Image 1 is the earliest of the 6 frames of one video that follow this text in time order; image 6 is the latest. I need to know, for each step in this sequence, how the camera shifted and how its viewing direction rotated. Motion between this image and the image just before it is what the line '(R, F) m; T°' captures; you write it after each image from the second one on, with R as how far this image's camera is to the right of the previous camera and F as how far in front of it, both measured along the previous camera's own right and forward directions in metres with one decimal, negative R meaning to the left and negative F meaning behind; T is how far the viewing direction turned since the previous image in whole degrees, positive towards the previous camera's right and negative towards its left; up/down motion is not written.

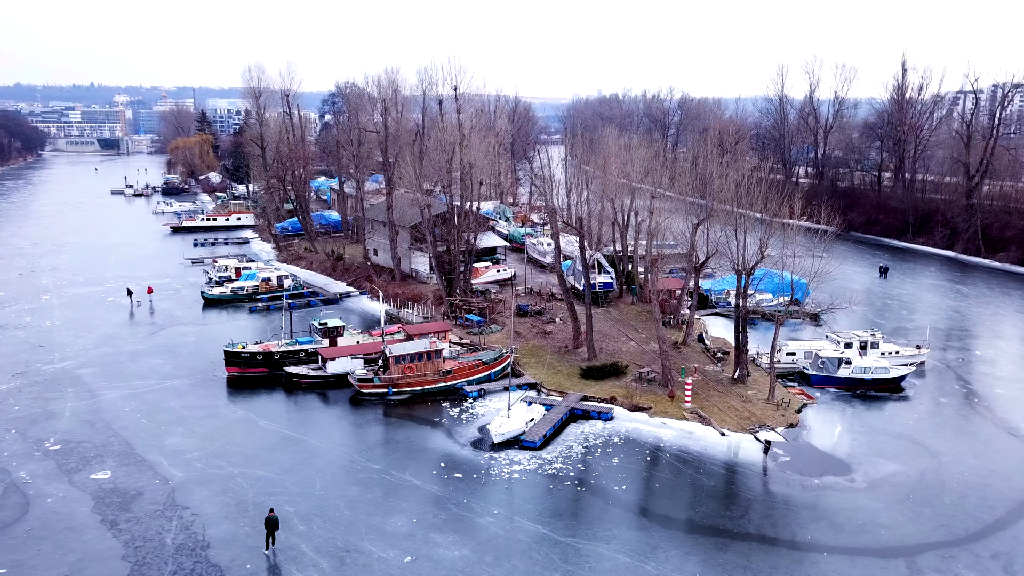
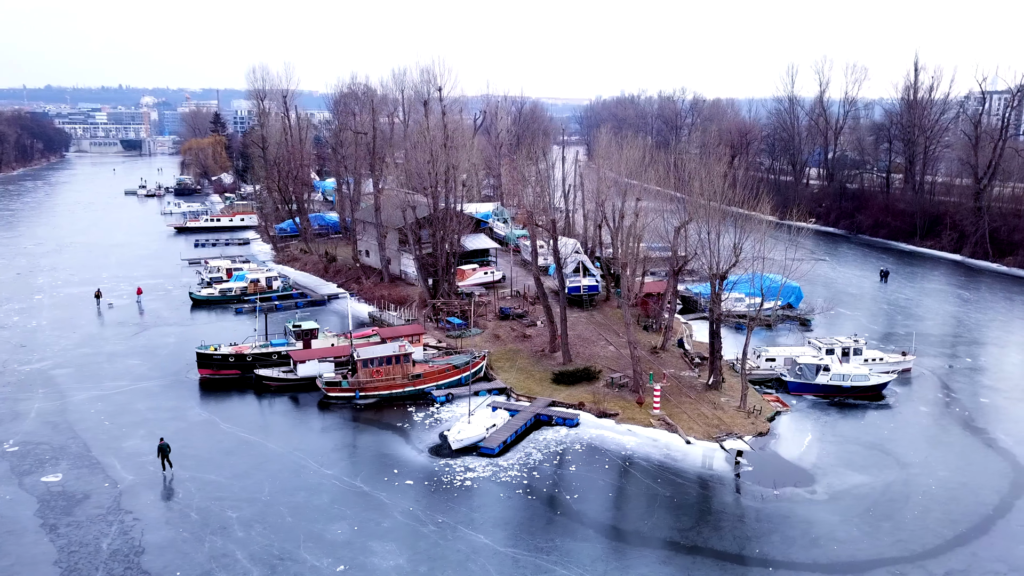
(+1.6, +0.3) m; -1°
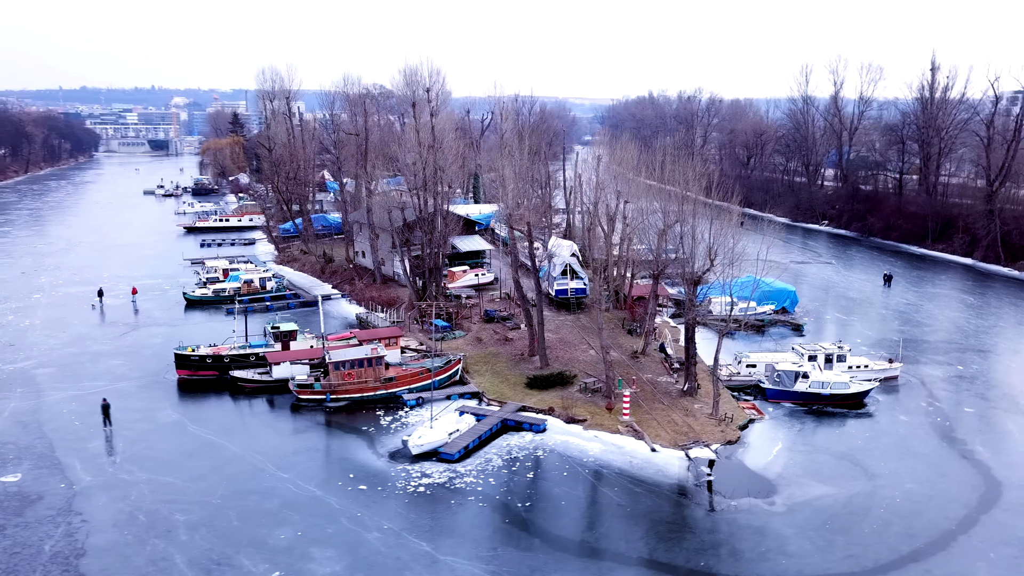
(+1.6, +0.2) m; -2°
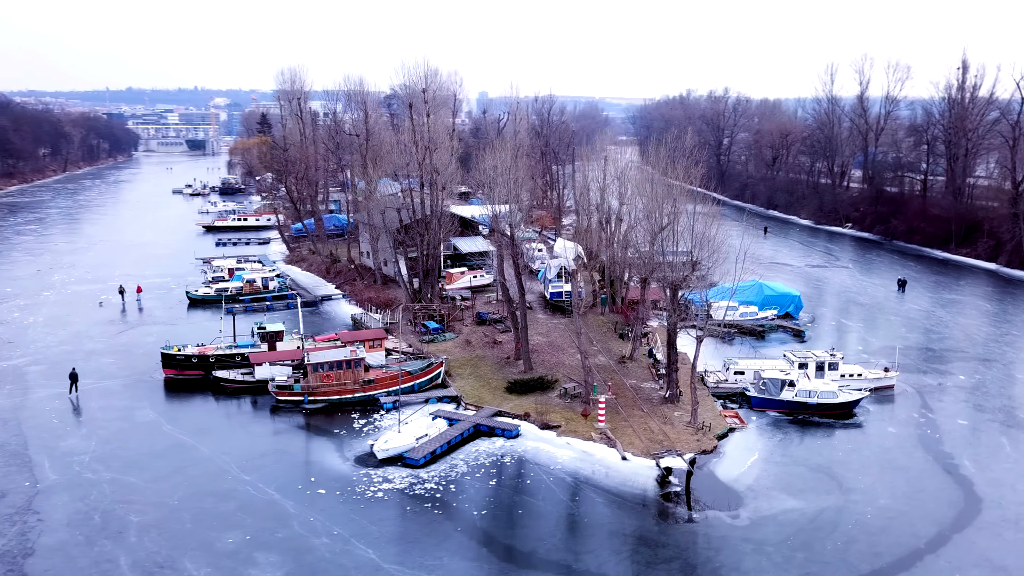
(+1.6, +0.3) m; -2°
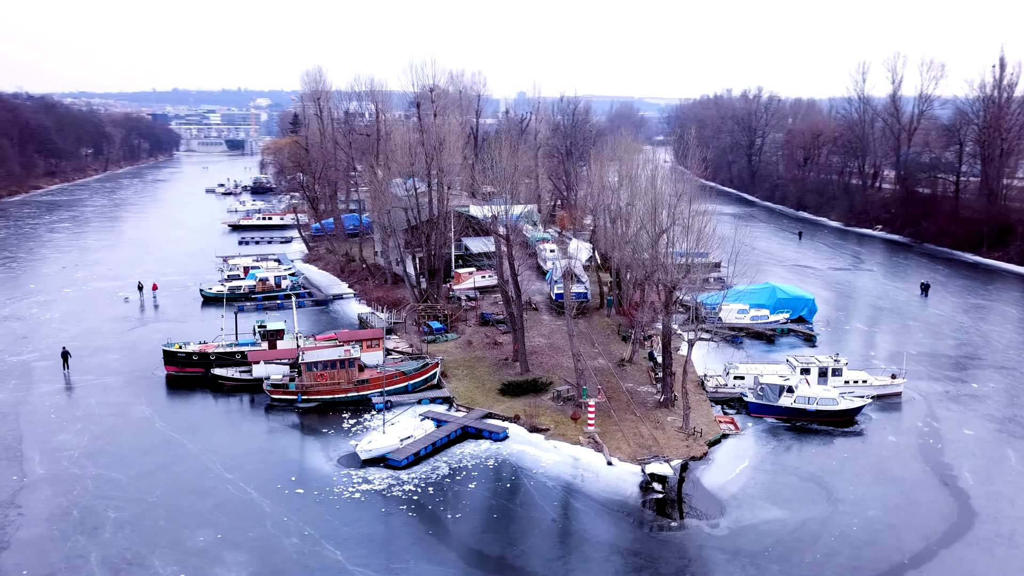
(+1.3, +0.2) m; -3°
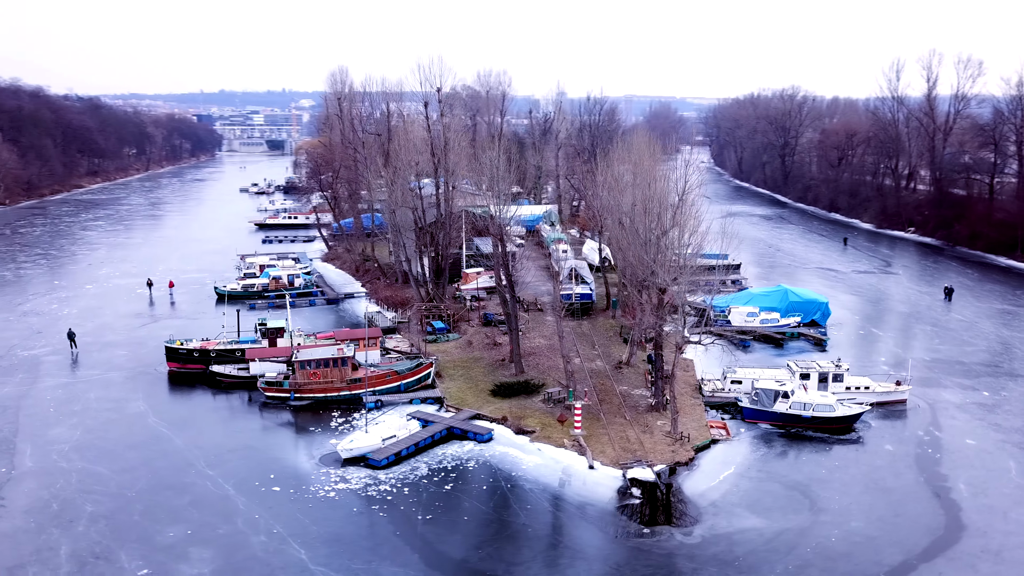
(+1.4, +0.2) m; -3°
